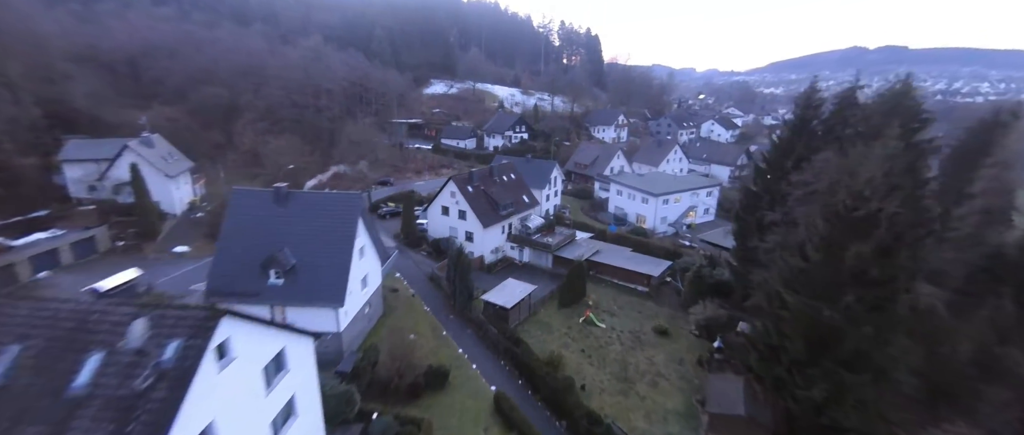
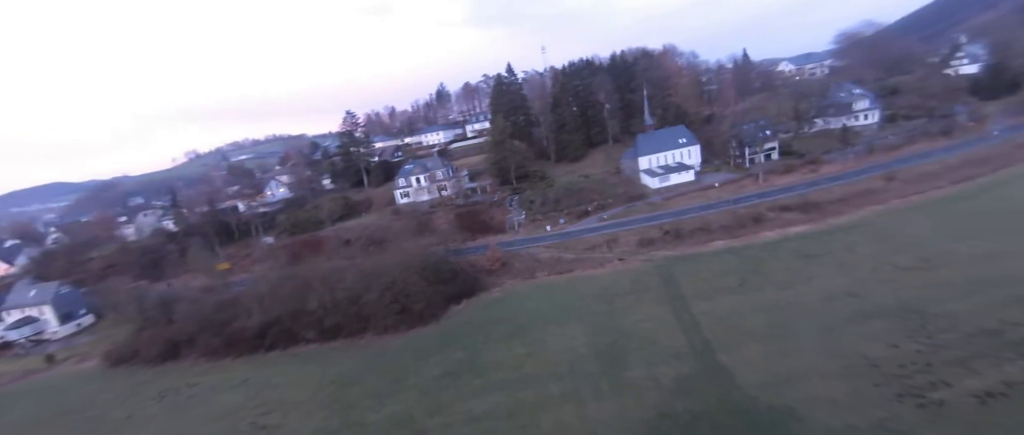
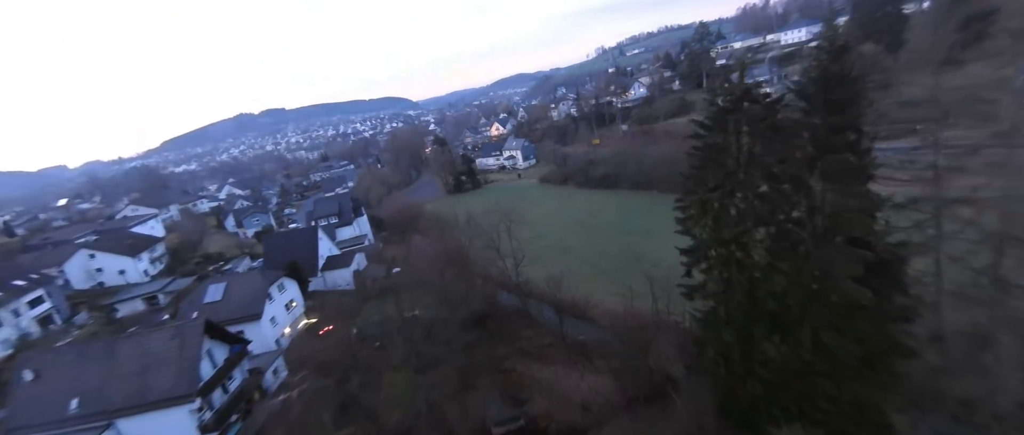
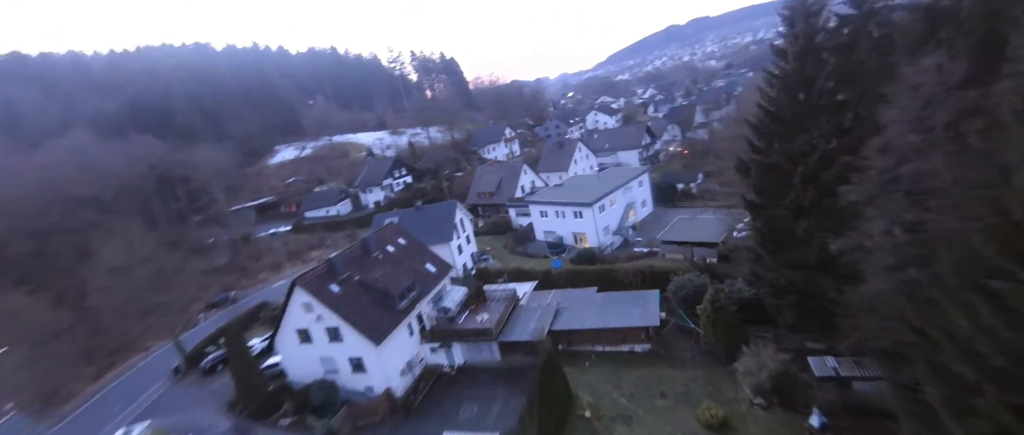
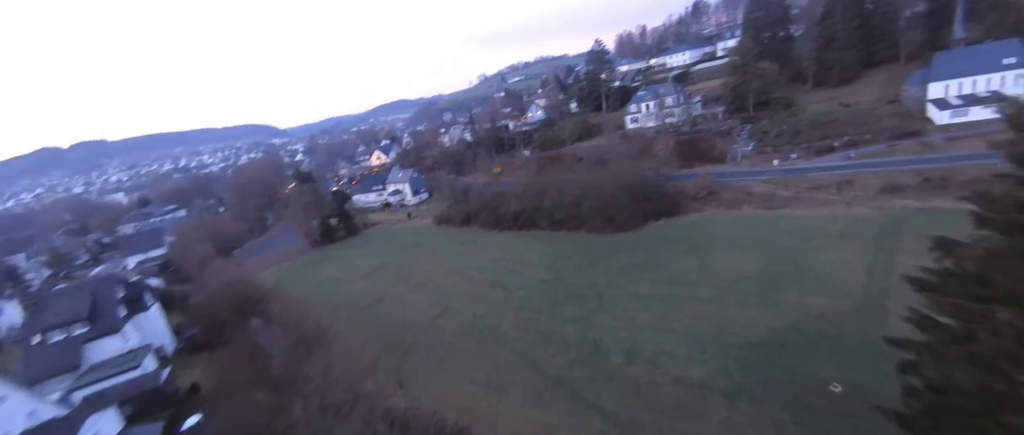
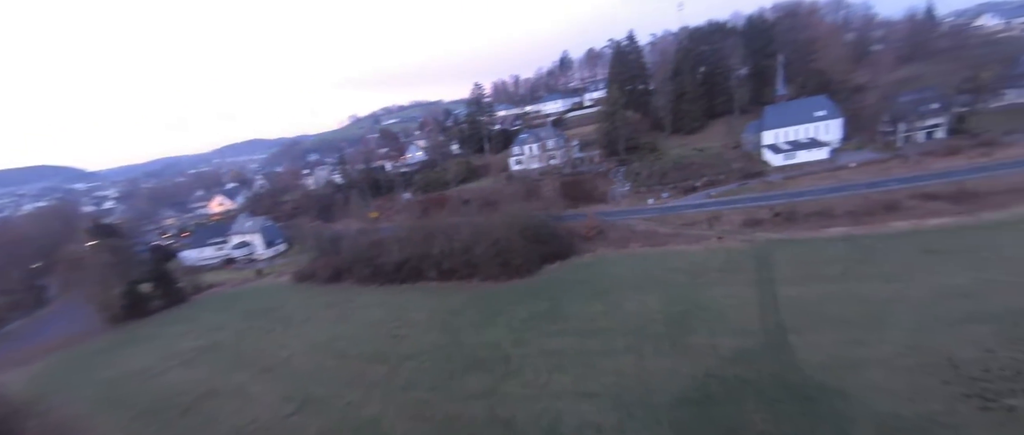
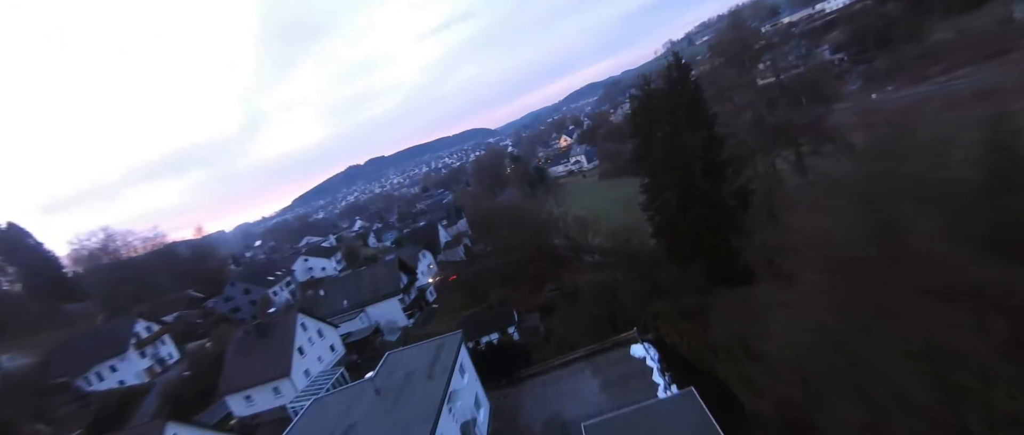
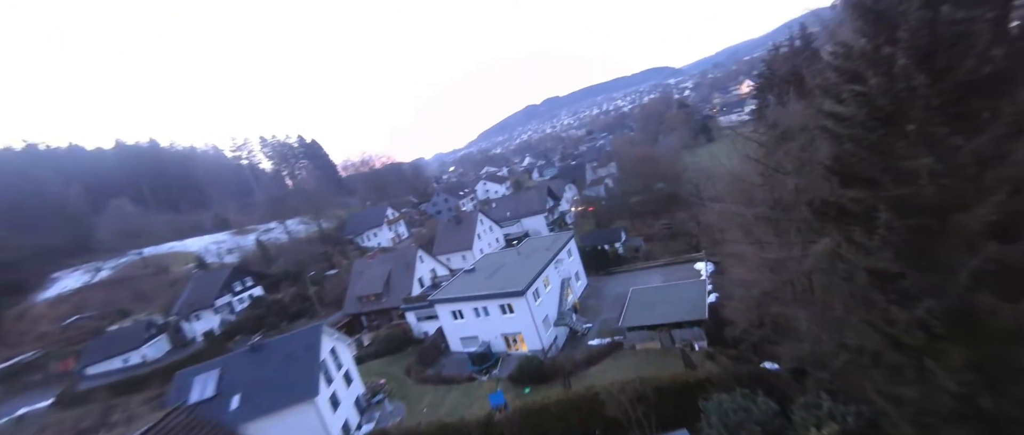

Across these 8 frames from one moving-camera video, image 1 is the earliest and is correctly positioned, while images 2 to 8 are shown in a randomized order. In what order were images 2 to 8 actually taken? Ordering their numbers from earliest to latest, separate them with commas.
4, 8, 7, 3, 5, 6, 2
